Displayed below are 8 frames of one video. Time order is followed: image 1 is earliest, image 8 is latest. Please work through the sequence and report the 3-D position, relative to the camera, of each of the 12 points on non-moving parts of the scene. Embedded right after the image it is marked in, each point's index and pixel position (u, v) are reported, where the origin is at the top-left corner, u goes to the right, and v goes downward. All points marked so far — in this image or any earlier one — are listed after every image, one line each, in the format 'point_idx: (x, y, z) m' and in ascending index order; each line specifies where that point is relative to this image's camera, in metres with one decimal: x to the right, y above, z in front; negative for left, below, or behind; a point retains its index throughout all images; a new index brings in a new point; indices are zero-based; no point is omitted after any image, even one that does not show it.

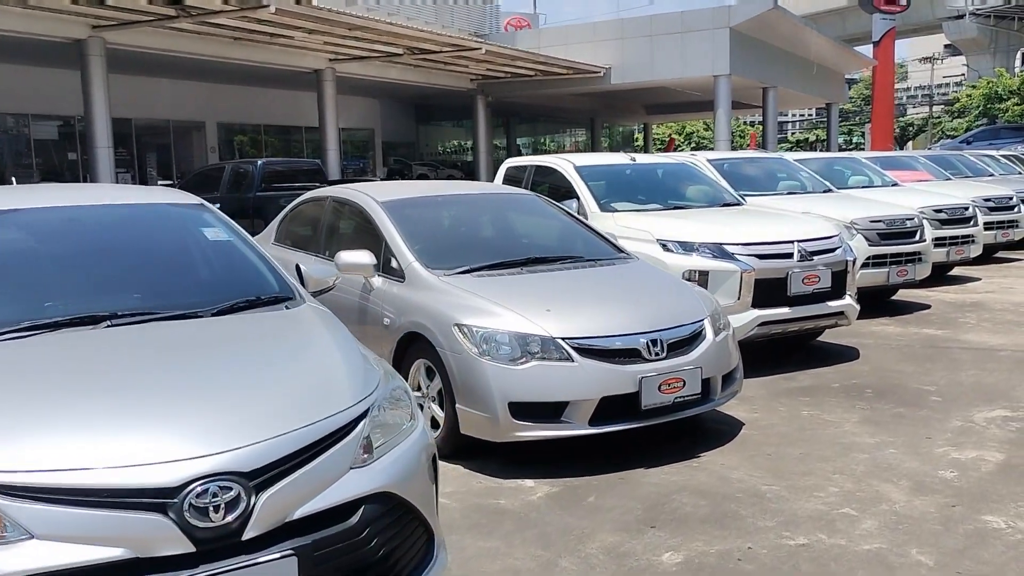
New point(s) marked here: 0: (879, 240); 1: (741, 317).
0: (+3.4, +0.4, +8.9) m
1: (+1.5, -0.2, +6.4) m
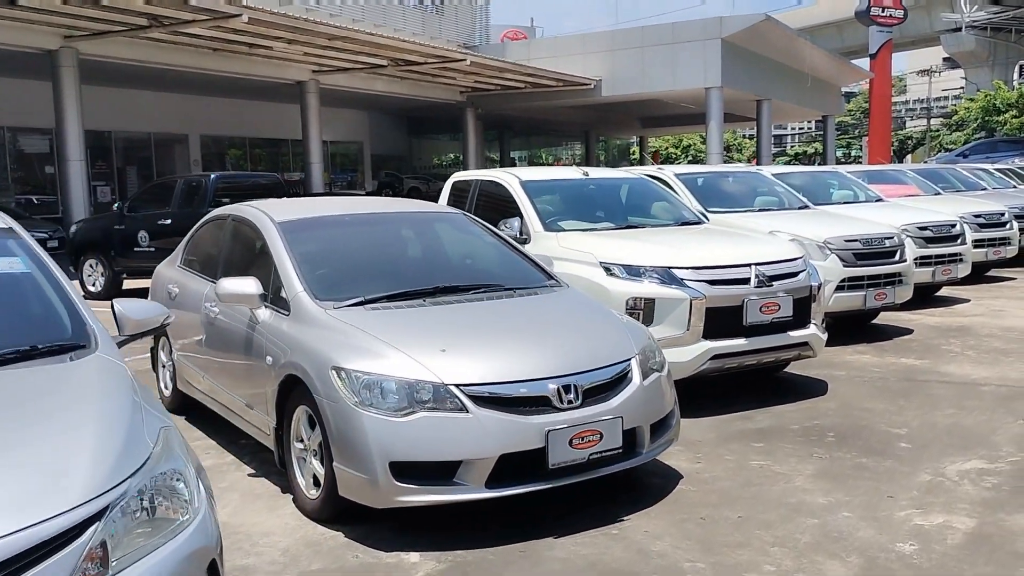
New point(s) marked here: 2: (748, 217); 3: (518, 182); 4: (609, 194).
0: (+2.9, +0.2, +8.3) m
1: (+1.1, -0.4, +5.8) m
2: (+2.2, +0.6, +8.8) m
3: (0.0, +0.8, +7.4) m
4: (+0.8, +0.8, +7.6) m
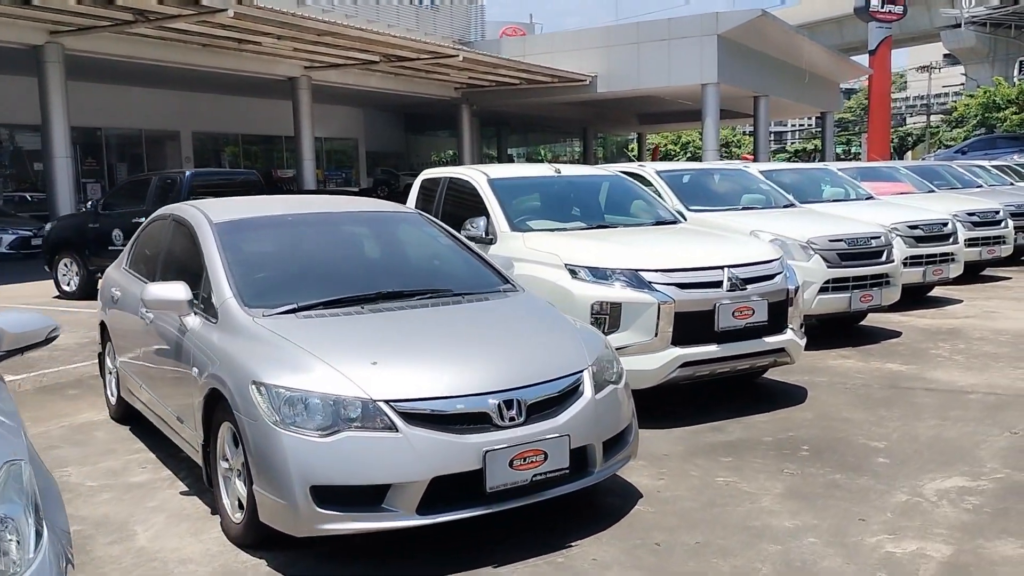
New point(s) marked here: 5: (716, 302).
0: (+2.7, +0.2, +7.9) m
1: (+0.8, -0.4, +5.5) m
2: (+1.9, +0.6, +8.5) m
3: (-0.2, +0.8, +7.1) m
4: (+0.5, +0.7, +7.3) m
5: (+1.2, -0.1, +5.6) m
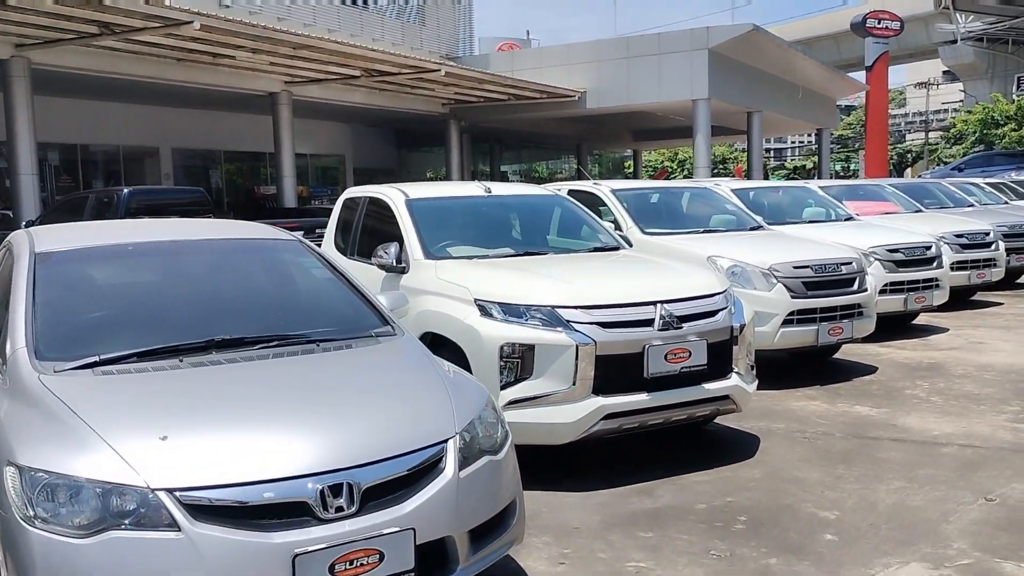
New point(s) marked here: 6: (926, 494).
0: (+2.2, 0.0, +7.2) m
1: (+0.3, -0.6, +4.7) m
2: (+1.4, +0.4, +7.8) m
3: (-0.7, +0.6, +6.4) m
4: (0.0, +0.5, +6.6) m
5: (+0.7, -0.3, +4.8) m
6: (+2.0, -1.0, +4.6) m
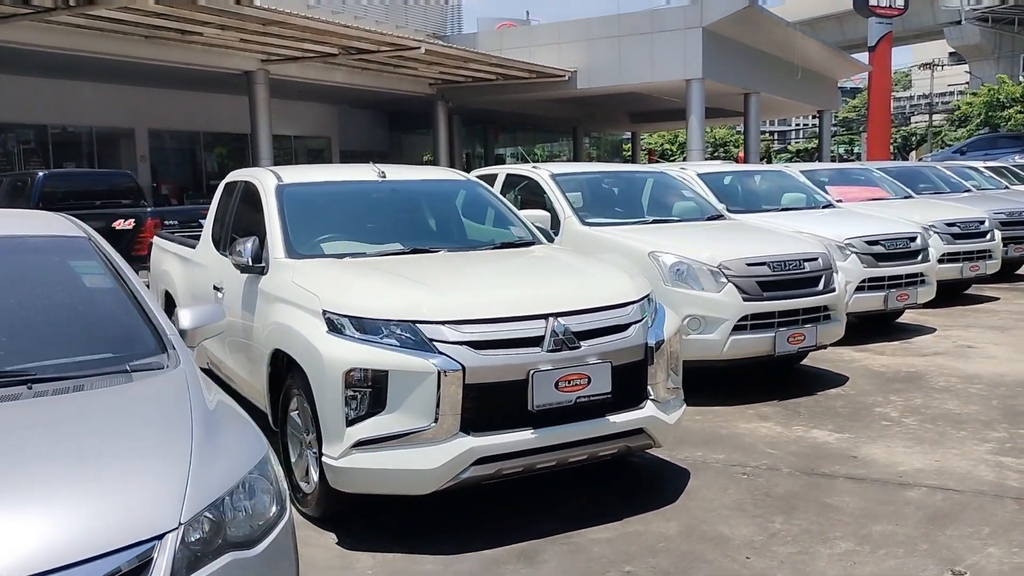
0: (+1.6, 0.0, +6.2) m
1: (-0.3, -0.6, +3.7) m
2: (+0.8, +0.4, +6.8) m
3: (-1.3, +0.6, +5.4) m
4: (-0.6, +0.5, +5.6) m
5: (+0.1, -0.3, +3.8) m
6: (+1.4, -1.0, +3.6) m
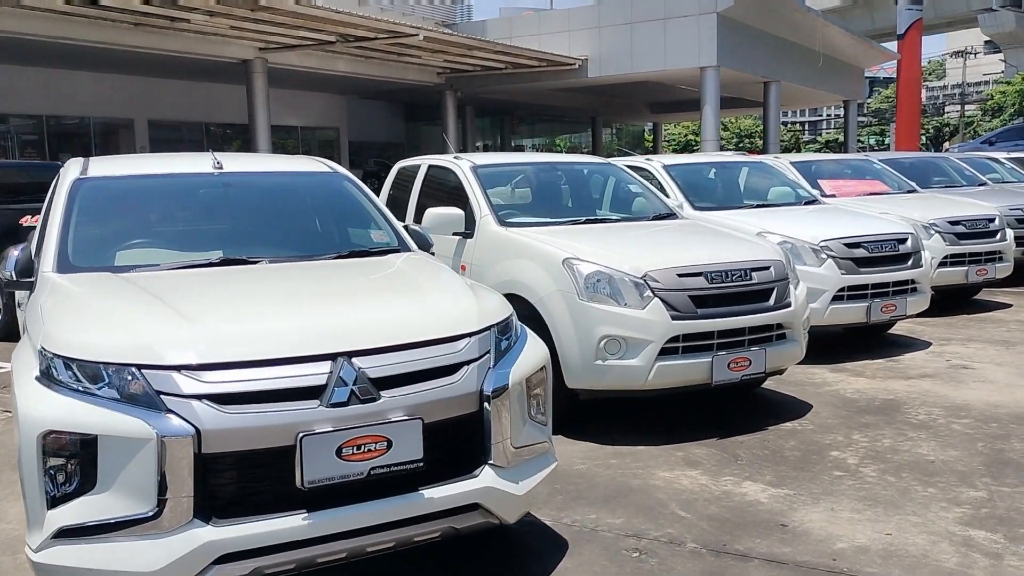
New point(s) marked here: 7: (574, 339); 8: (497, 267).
0: (+1.0, -0.1, +5.1) m
1: (-1.0, -0.7, +2.7) m
2: (+0.2, +0.3, +5.7) m
3: (-1.9, +0.5, +4.4) m
4: (-1.2, +0.4, +4.6) m
5: (-0.6, -0.4, +2.8) m
6: (+0.7, -1.1, +2.6) m
7: (+0.3, -0.3, +5.2) m
8: (-0.1, +0.1, +5.8) m
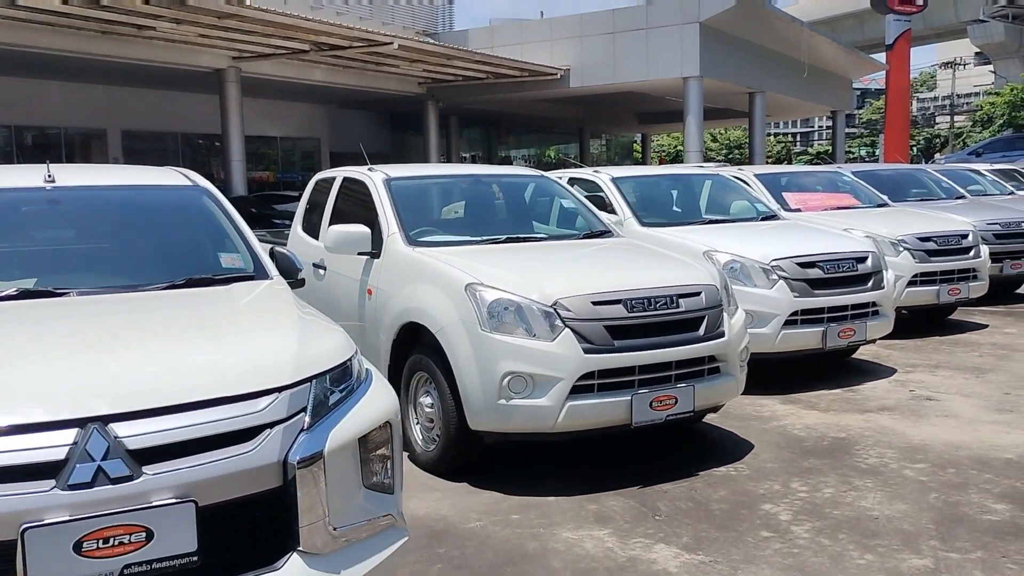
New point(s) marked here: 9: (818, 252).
0: (+0.5, -0.2, +4.5) m
1: (-1.5, -0.8, +2.1) m
2: (-0.3, +0.2, +5.1) m
3: (-2.4, +0.4, +3.8) m
4: (-1.7, +0.3, +4.0) m
5: (-1.1, -0.5, +2.2) m
6: (+0.2, -1.2, +2.0) m
7: (-0.2, -0.4, +4.6) m
8: (-0.6, 0.0, +5.2) m
9: (+2.2, +0.3, +6.7) m
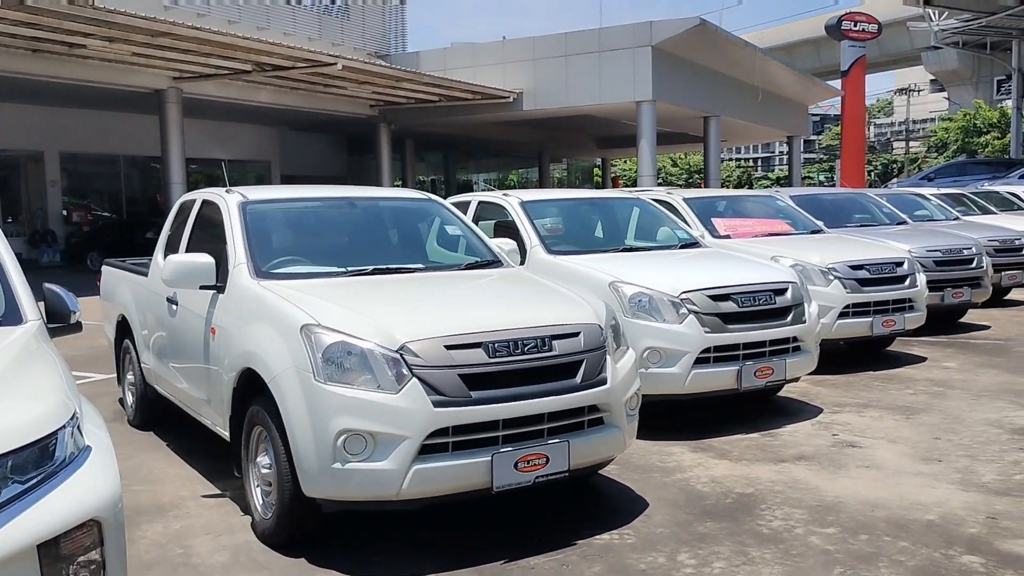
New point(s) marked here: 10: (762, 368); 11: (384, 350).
0: (-0.2, -0.4, +3.9) m
1: (-2.0, -1.0, +1.4) m
2: (-0.9, 0.0, +4.5) m
3: (-3.1, +0.2, +3.1) m
4: (-2.3, +0.1, +3.3) m
5: (-1.7, -0.6, +1.5) m
6: (-0.4, -1.3, +1.3) m
7: (-0.8, -0.6, +3.9) m
8: (-1.3, -0.2, +4.5) m
9: (+1.4, 0.0, +6.1) m
10: (+1.6, -0.5, +6.0) m
11: (-0.5, -0.3, +3.9) m
